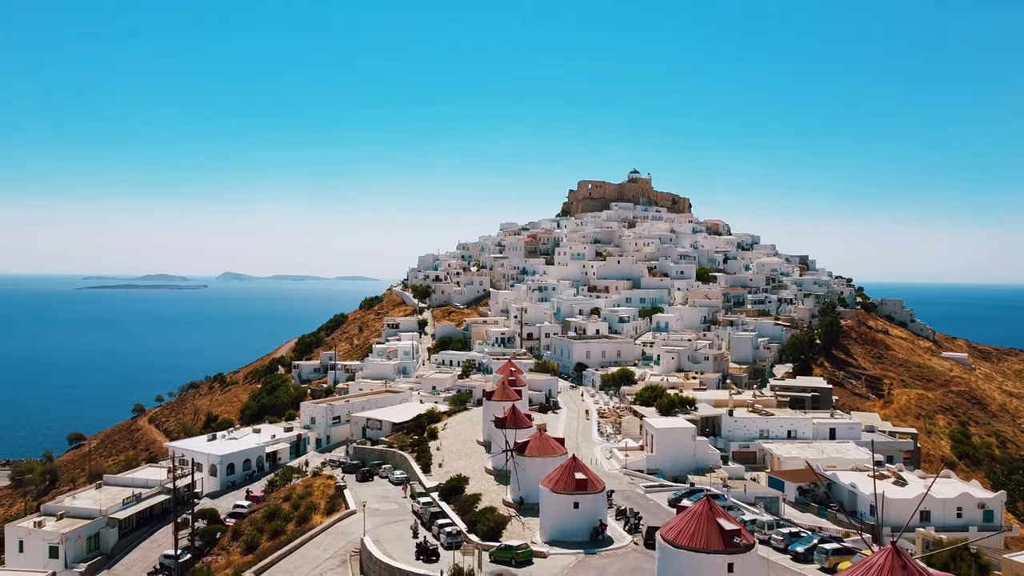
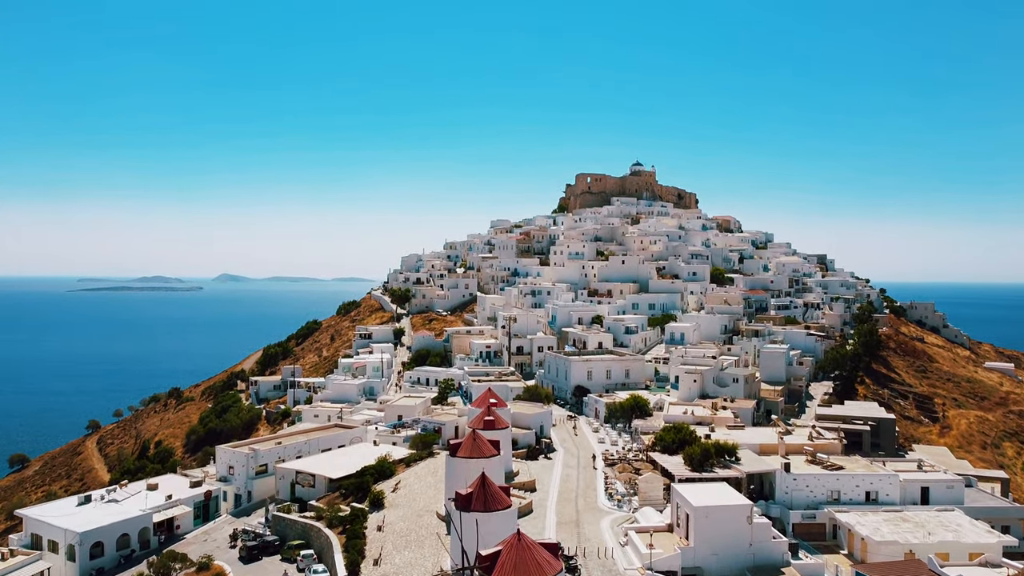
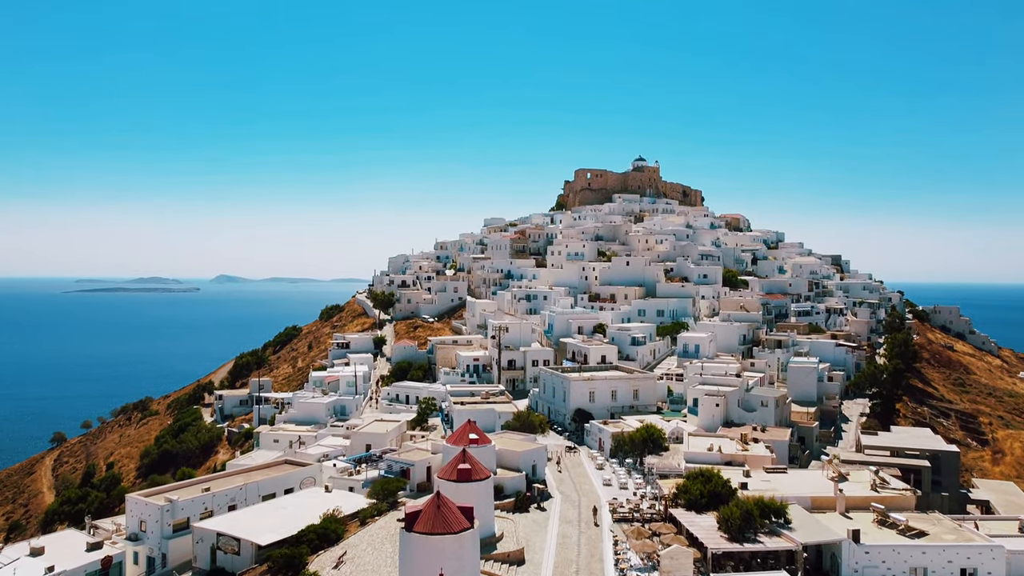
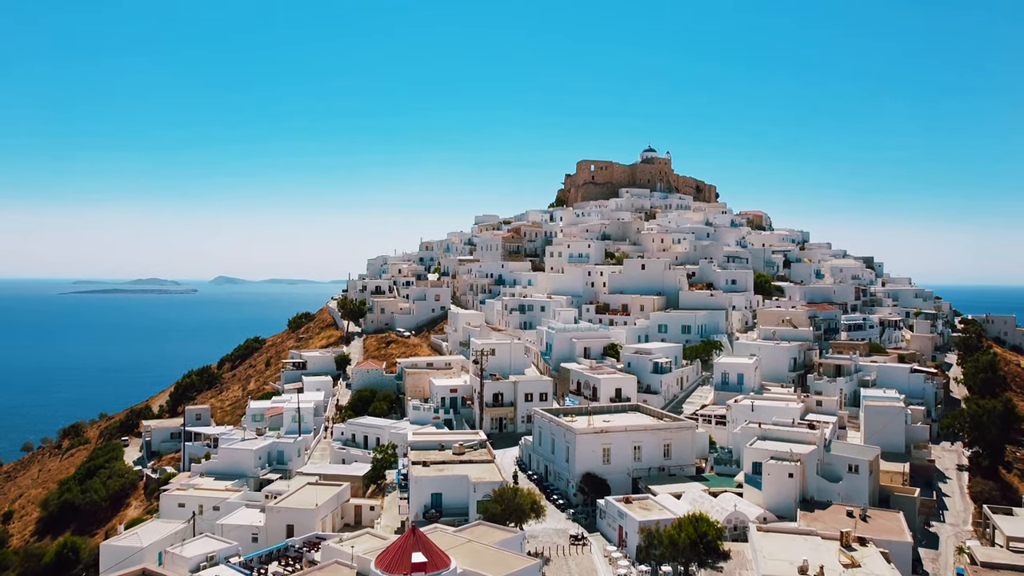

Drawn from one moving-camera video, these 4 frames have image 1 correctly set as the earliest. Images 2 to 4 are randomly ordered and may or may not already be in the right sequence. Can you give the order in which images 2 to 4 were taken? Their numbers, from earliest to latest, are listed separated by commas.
2, 3, 4
